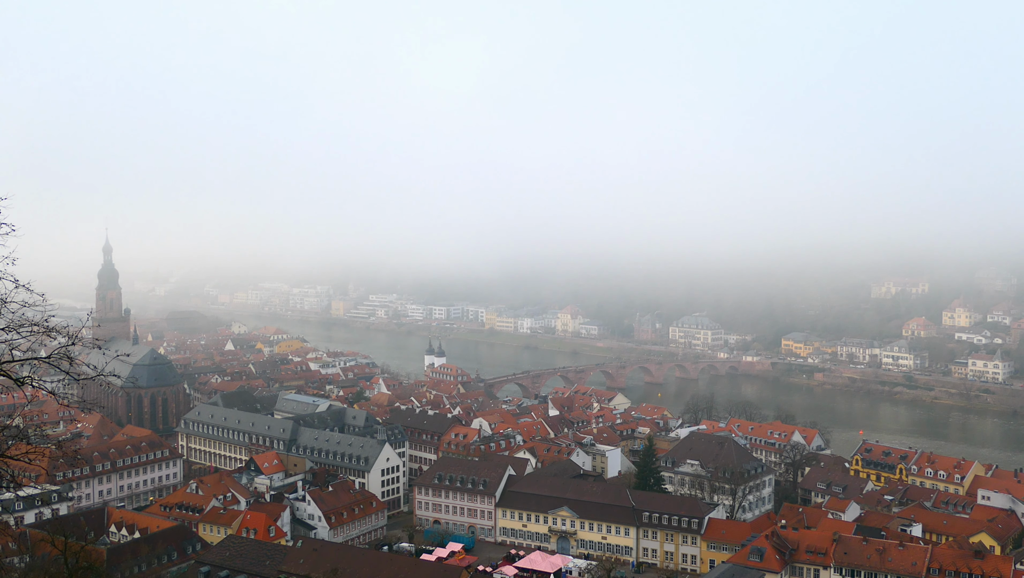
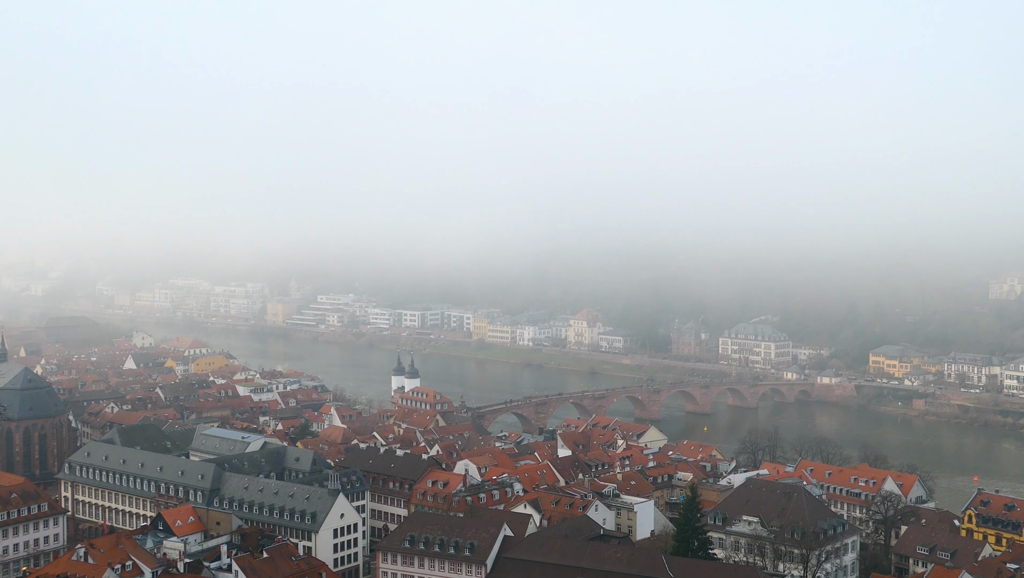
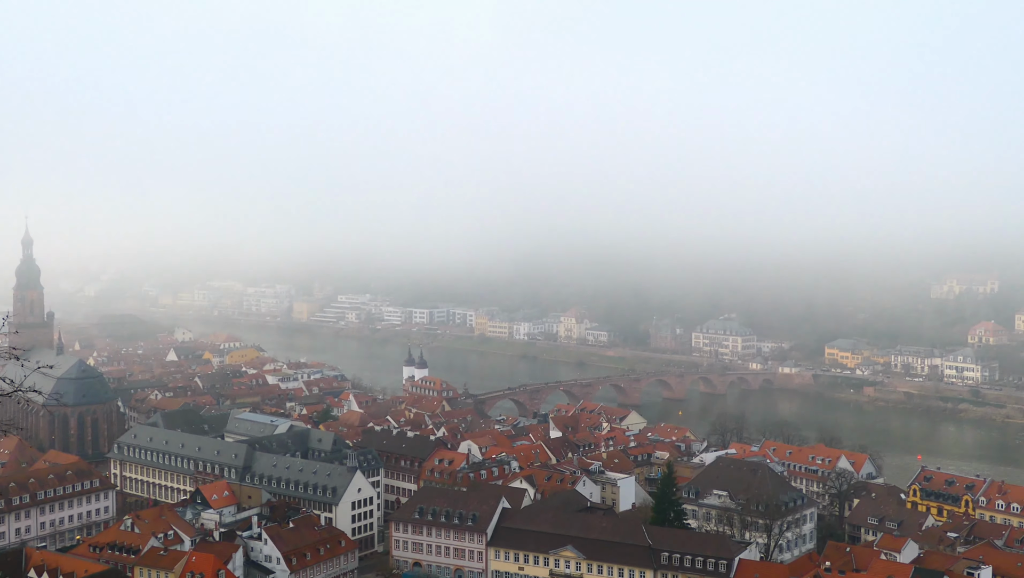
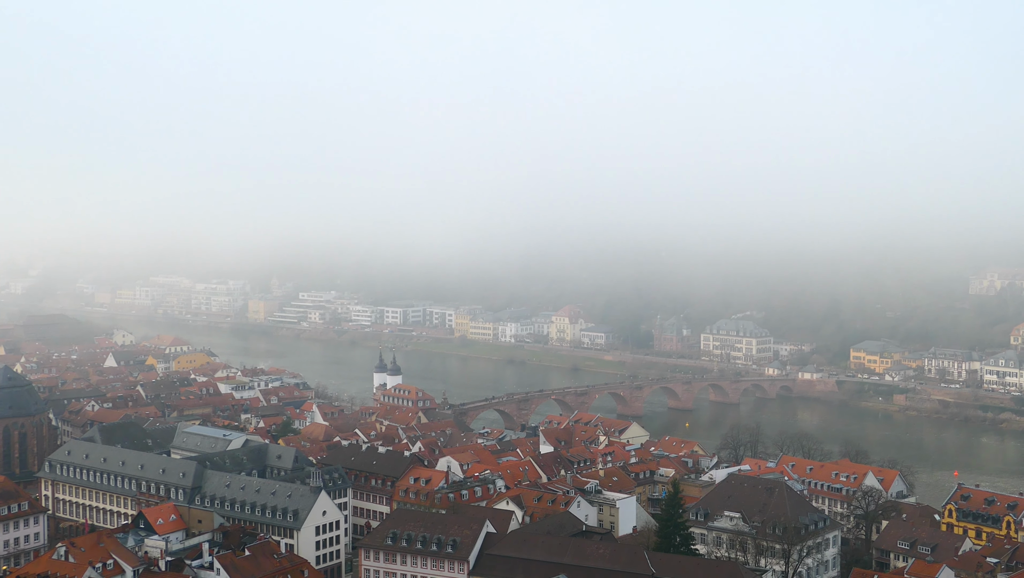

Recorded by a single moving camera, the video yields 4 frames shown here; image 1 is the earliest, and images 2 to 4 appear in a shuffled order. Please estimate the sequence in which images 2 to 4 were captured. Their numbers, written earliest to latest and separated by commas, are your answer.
3, 2, 4
